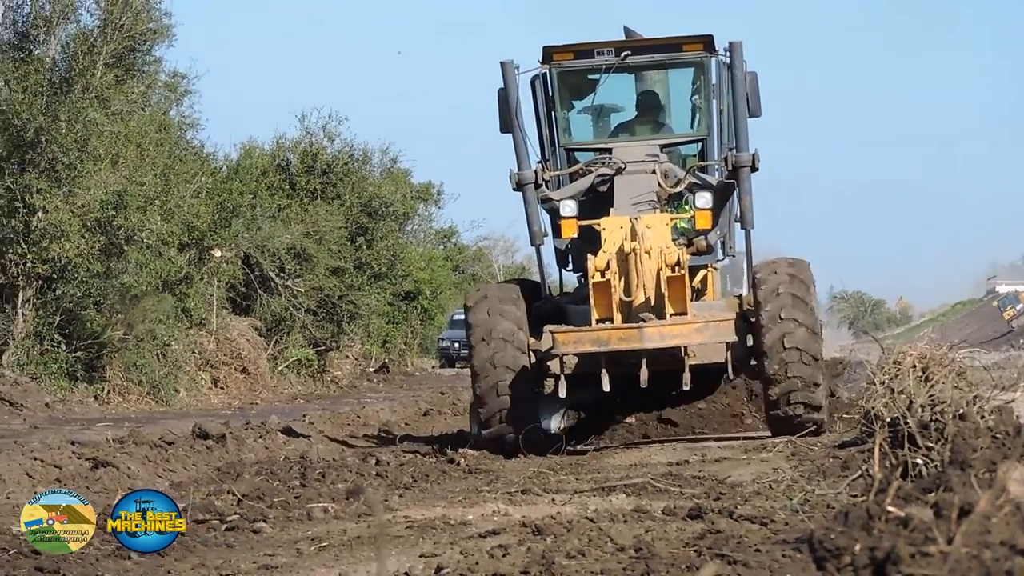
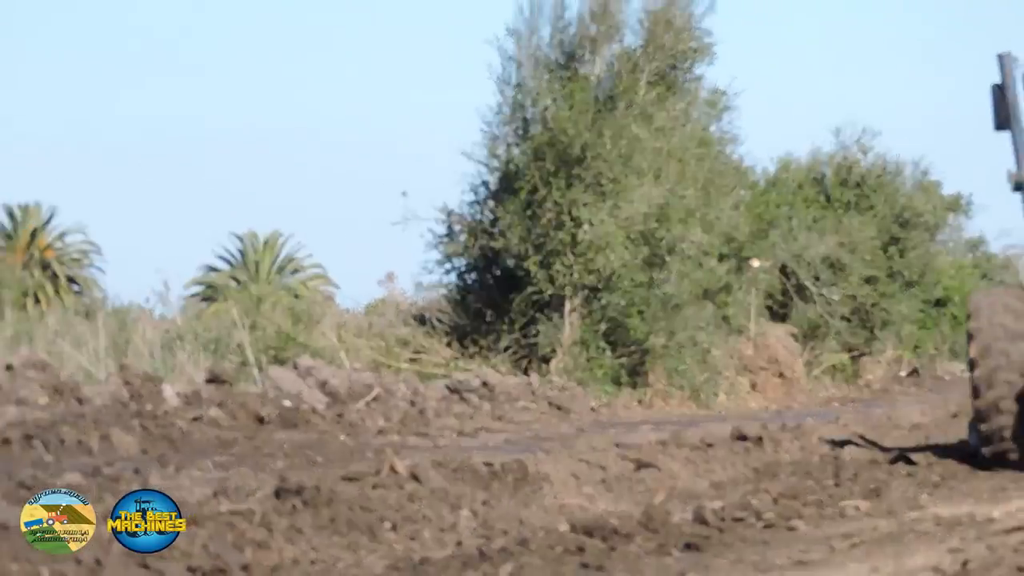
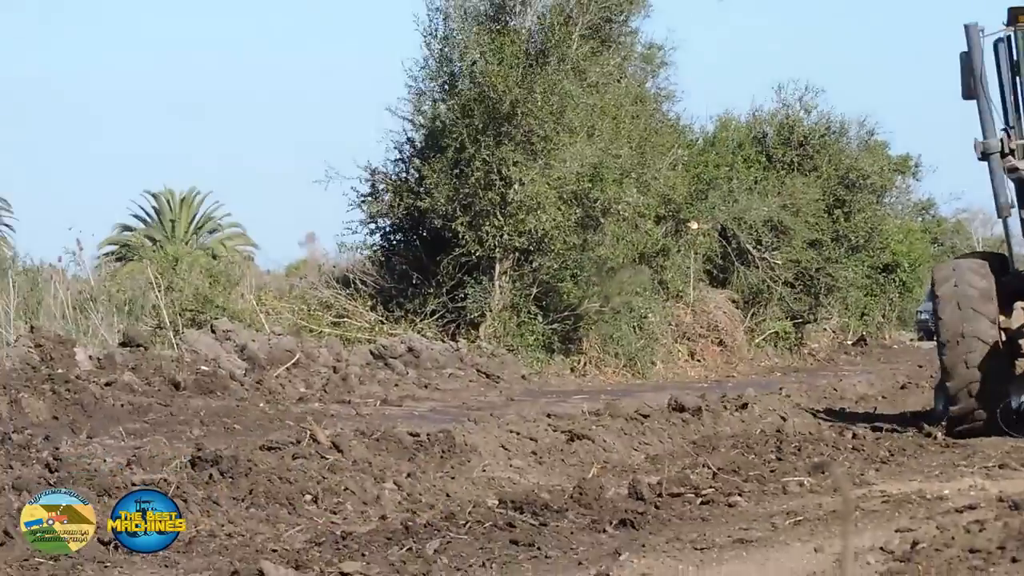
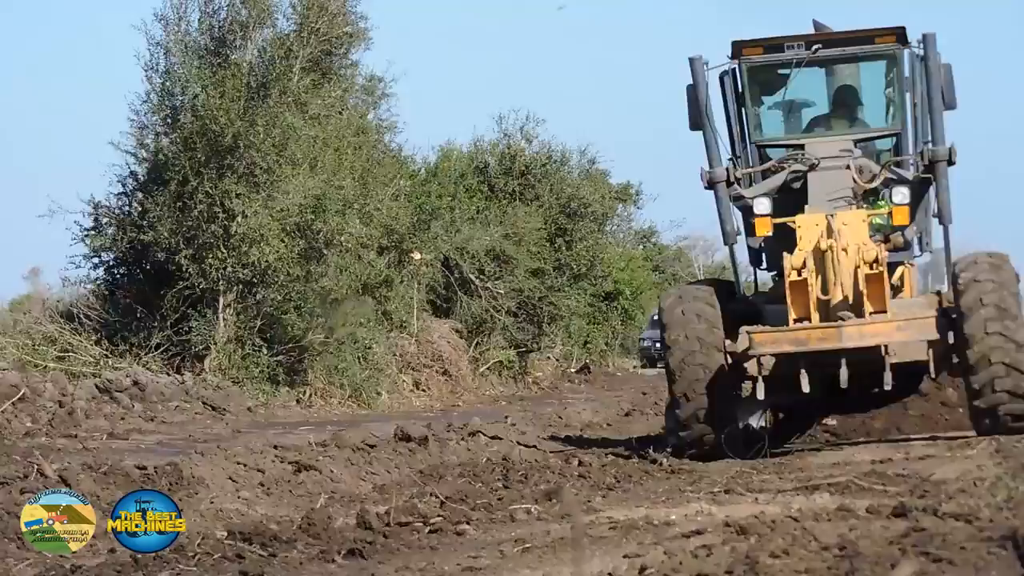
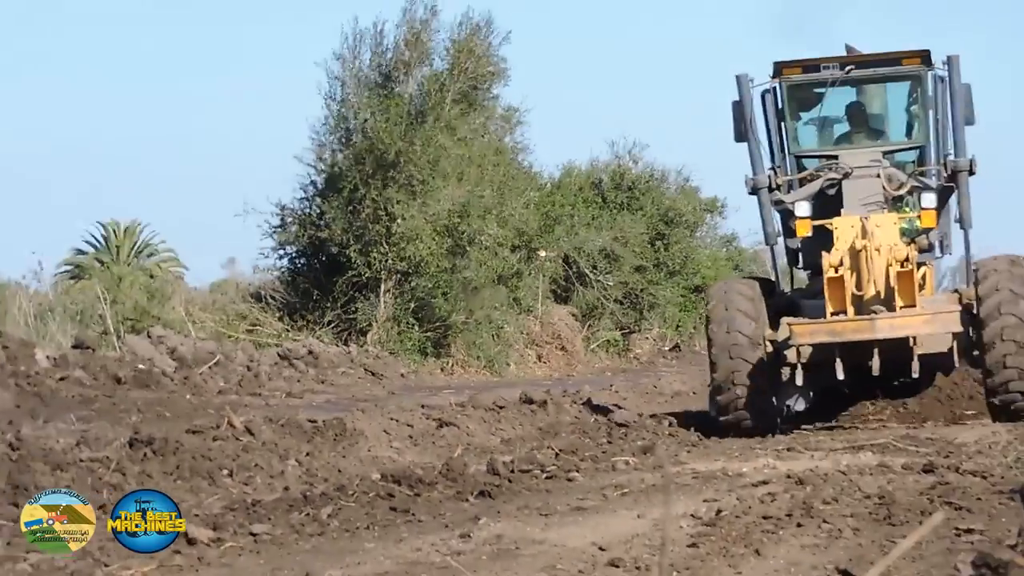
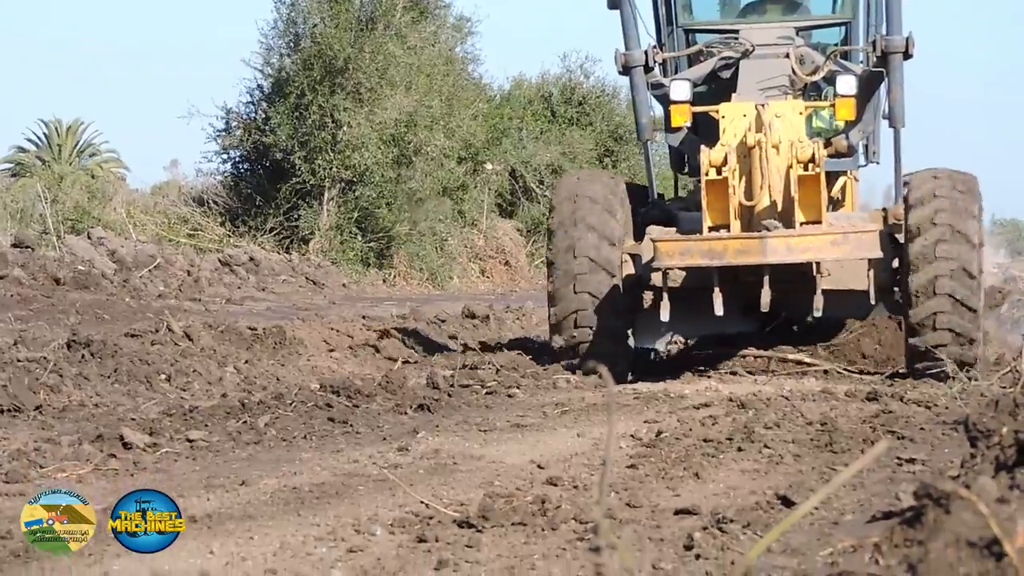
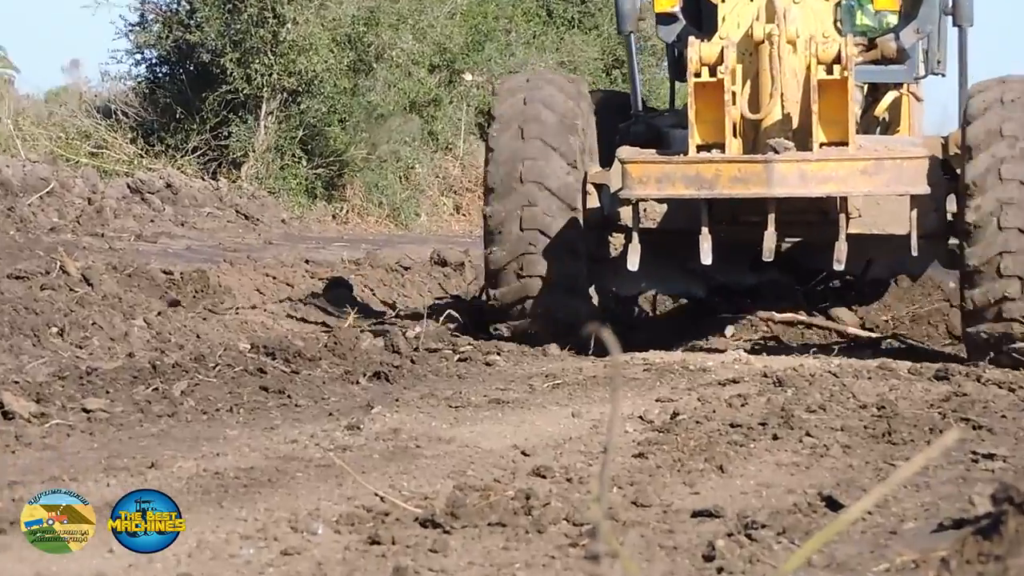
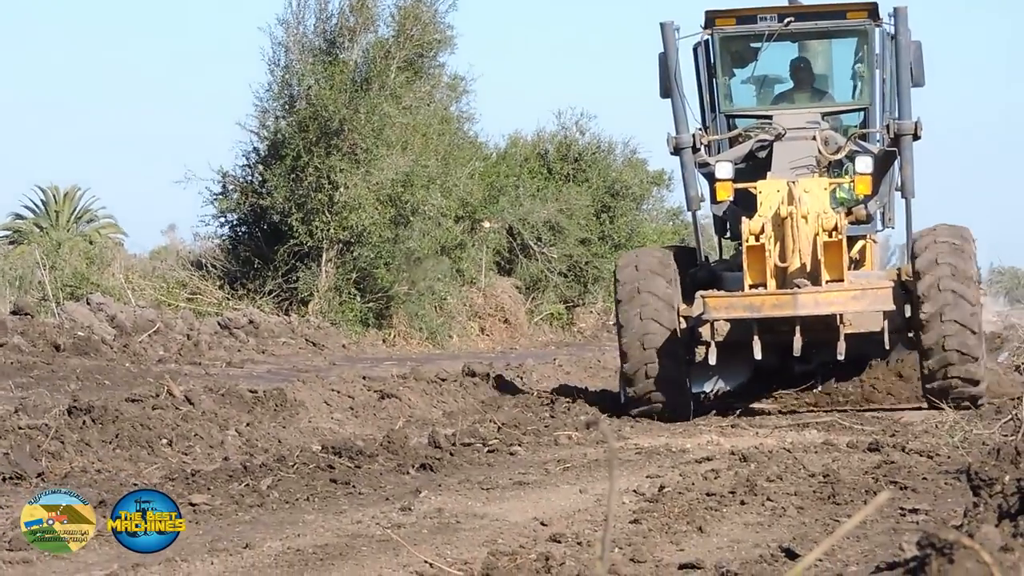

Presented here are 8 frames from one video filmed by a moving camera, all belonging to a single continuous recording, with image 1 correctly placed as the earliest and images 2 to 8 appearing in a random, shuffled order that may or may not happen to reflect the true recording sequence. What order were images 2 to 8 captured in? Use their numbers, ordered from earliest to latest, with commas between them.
4, 3, 2, 5, 8, 6, 7
